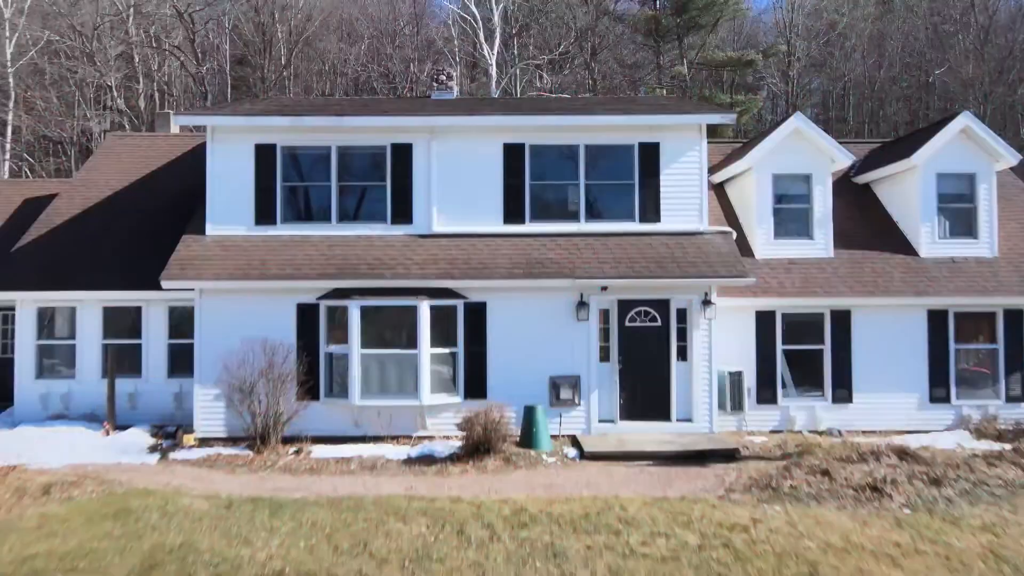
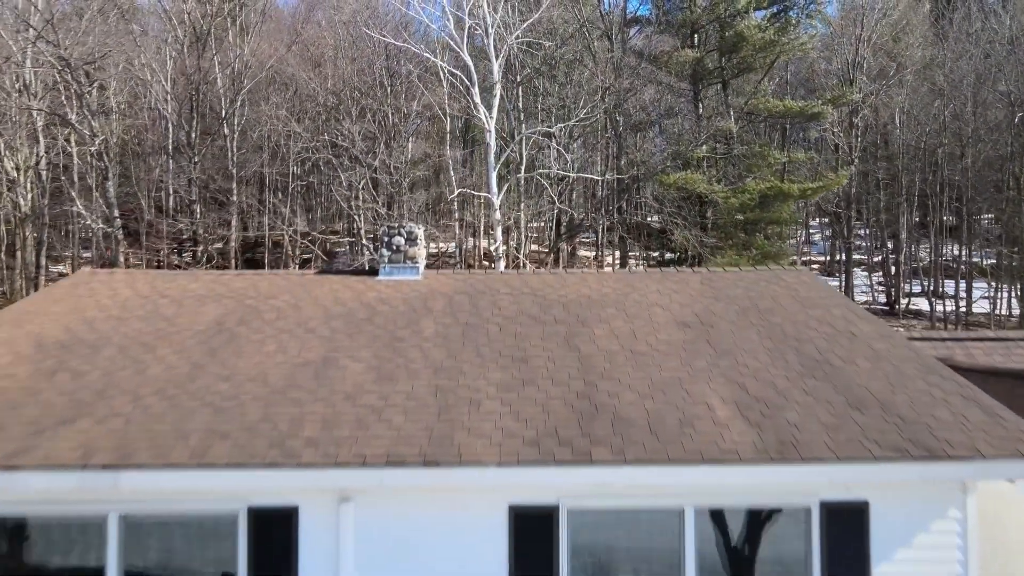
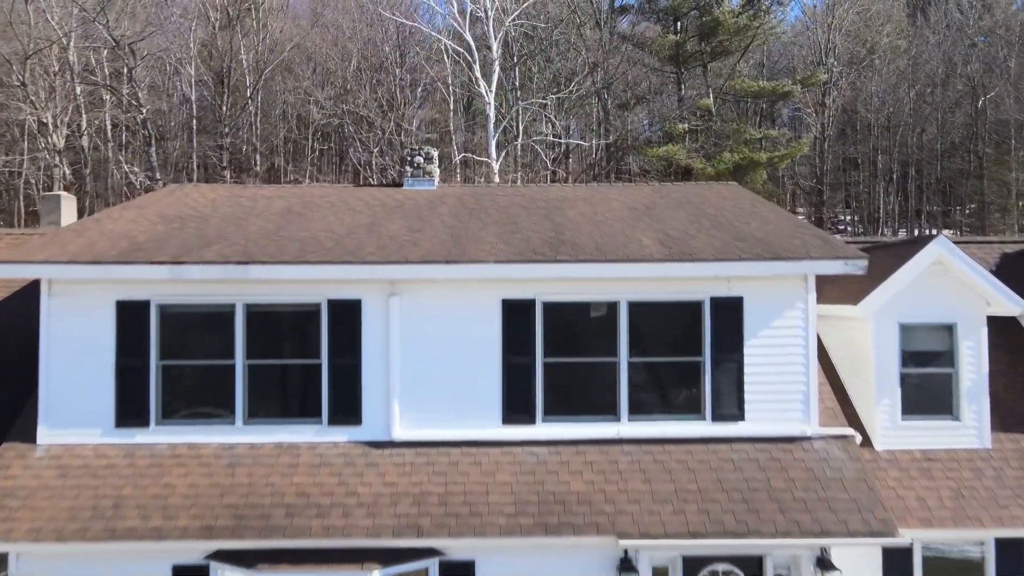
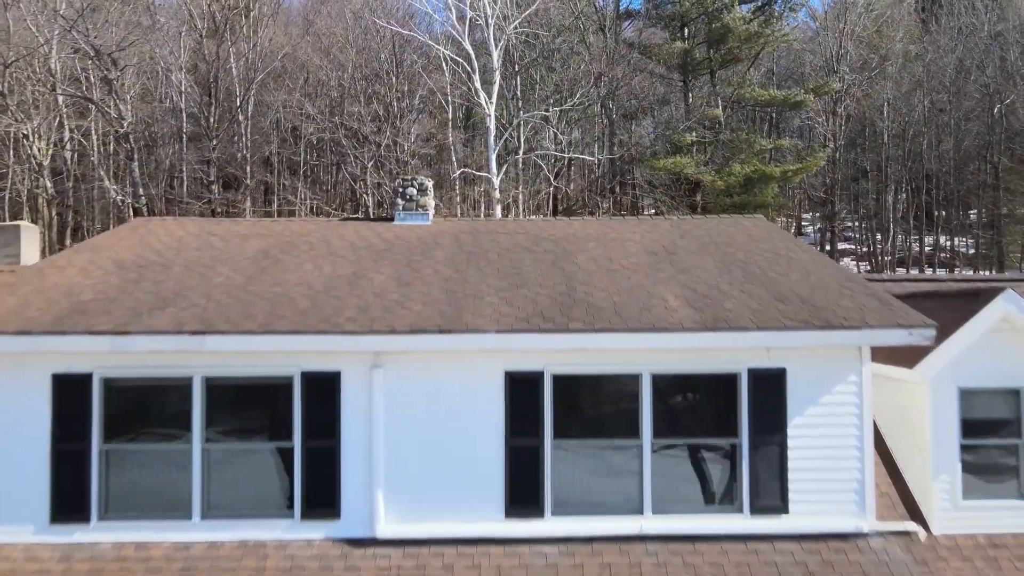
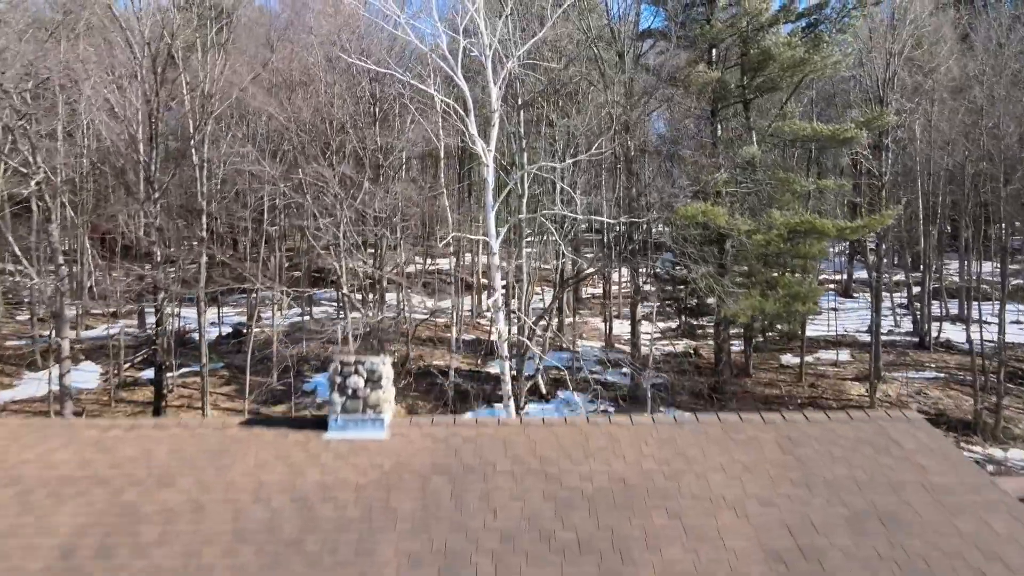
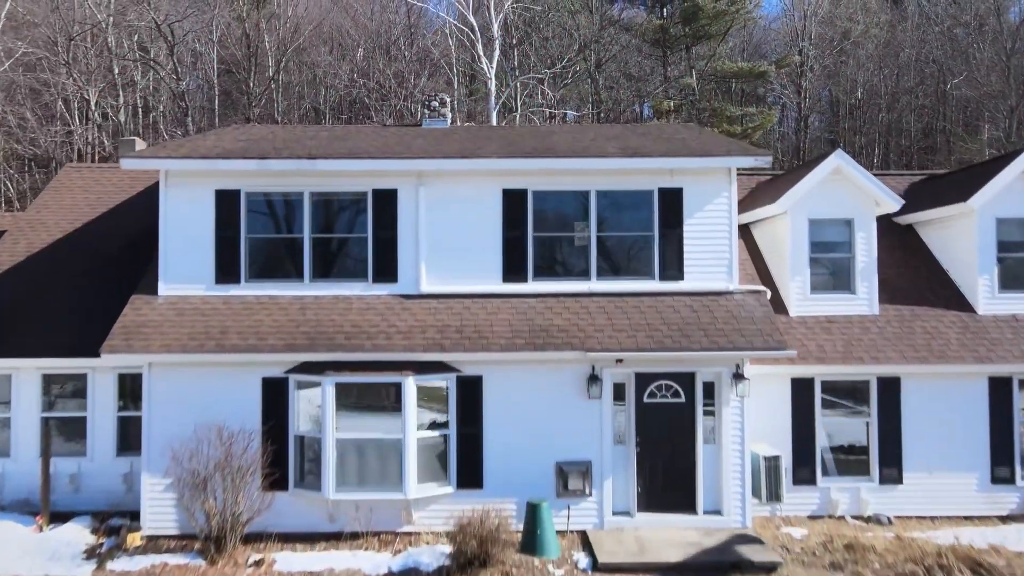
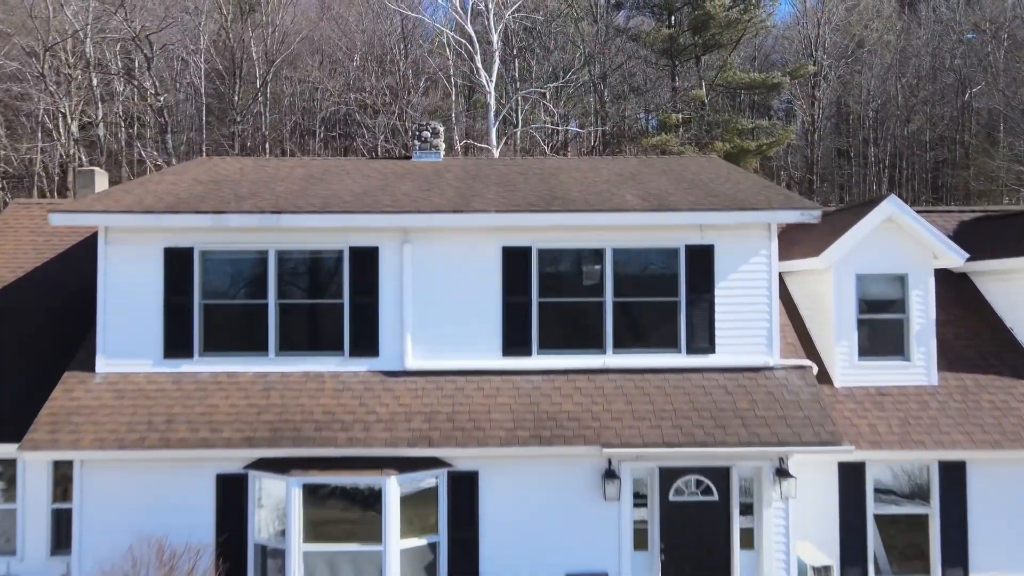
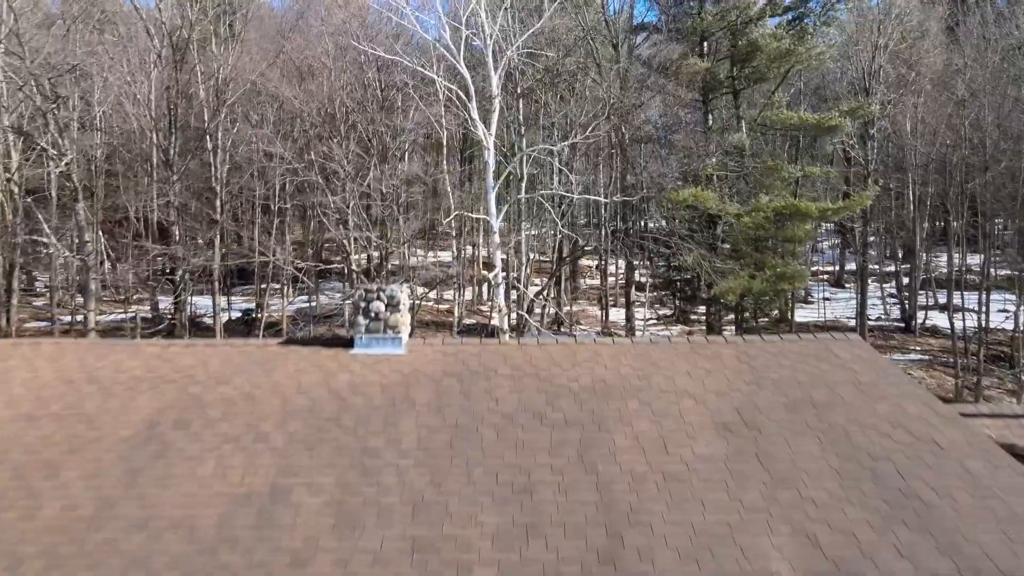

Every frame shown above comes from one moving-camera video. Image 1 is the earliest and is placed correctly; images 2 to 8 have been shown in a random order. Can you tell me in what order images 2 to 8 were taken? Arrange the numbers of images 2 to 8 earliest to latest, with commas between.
6, 7, 3, 4, 2, 8, 5
